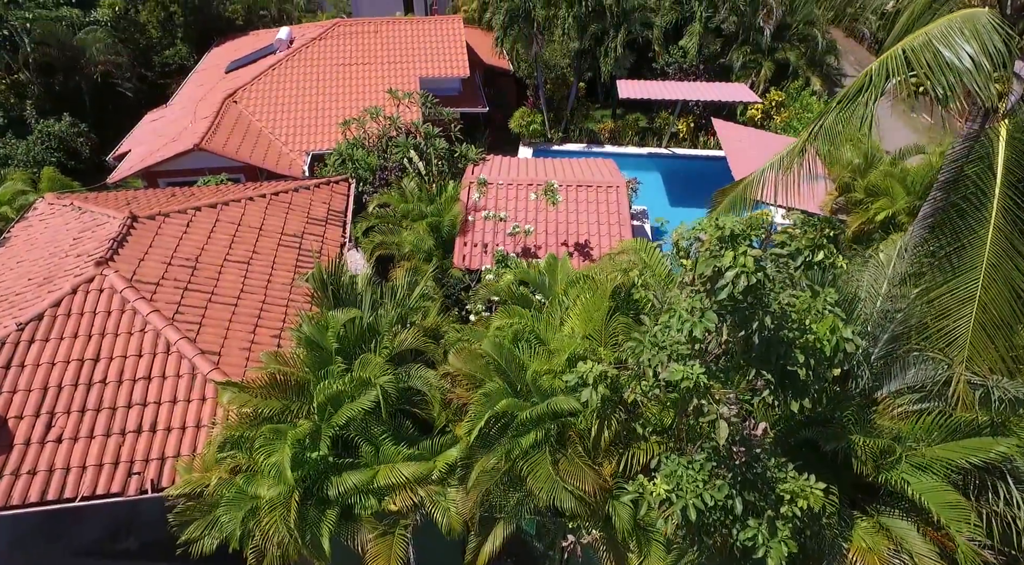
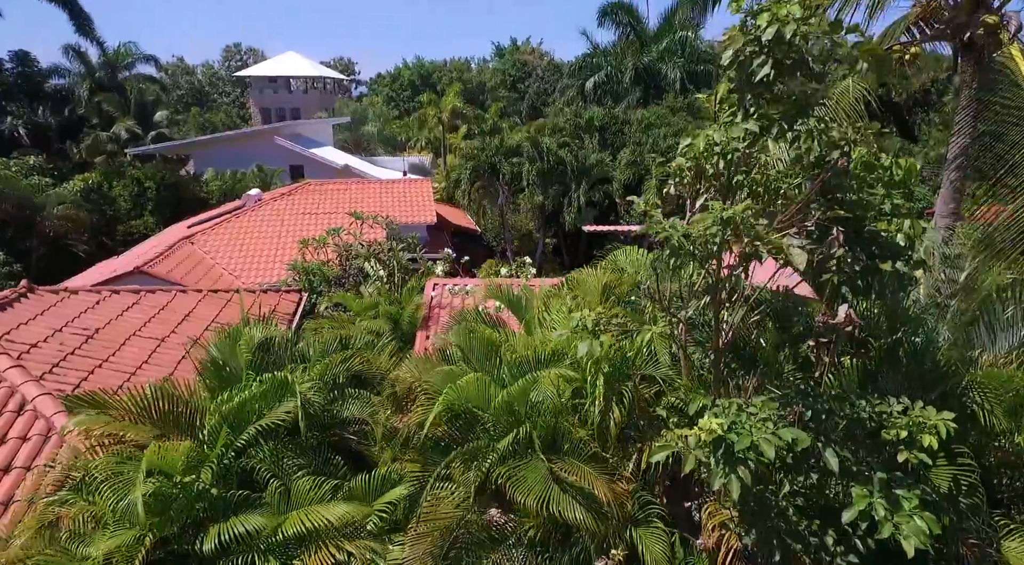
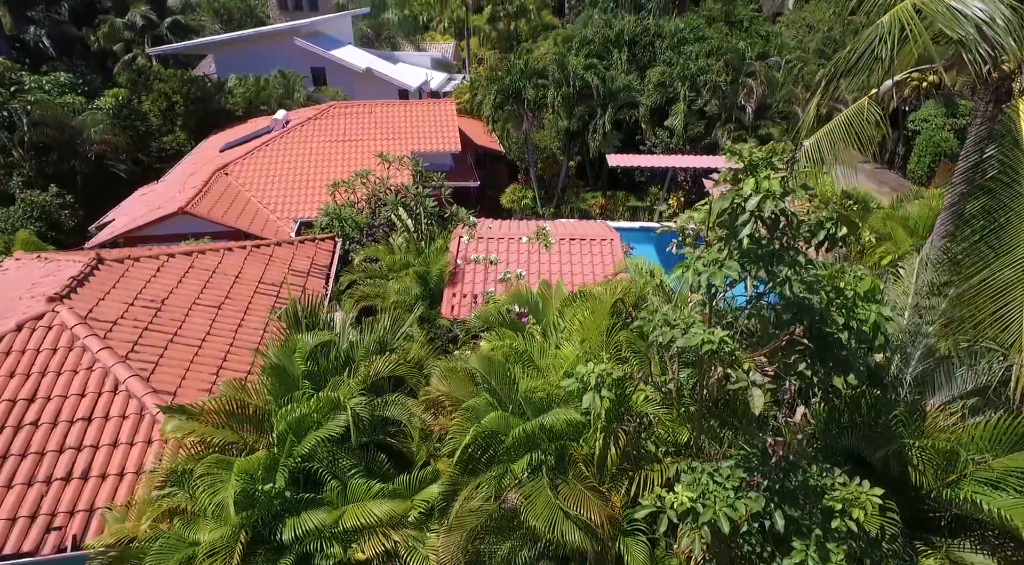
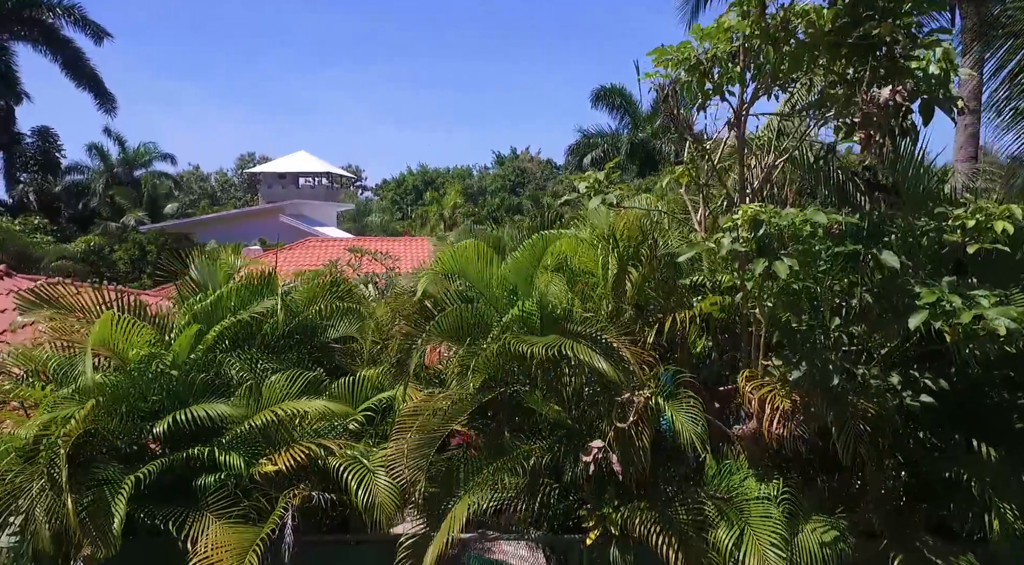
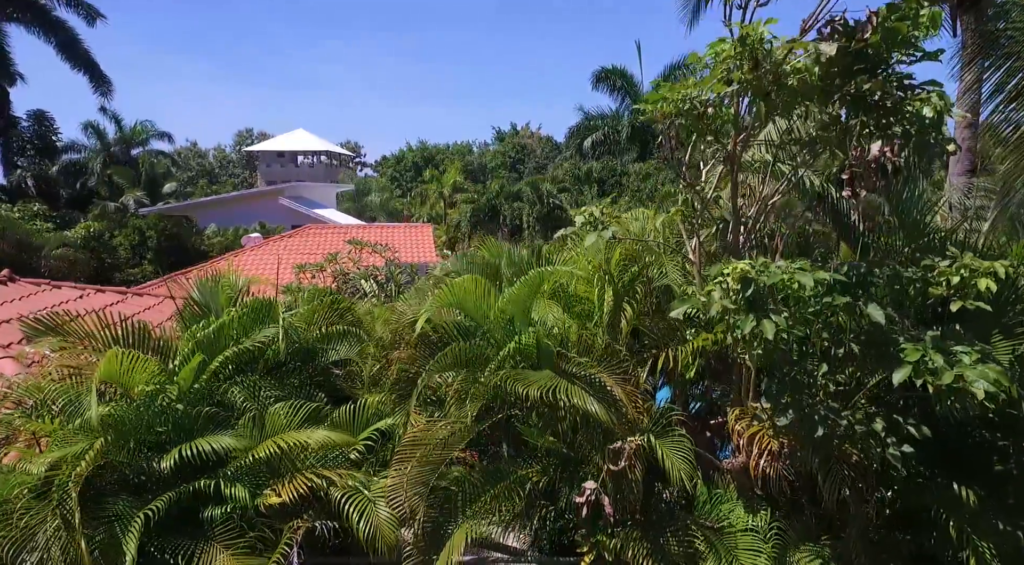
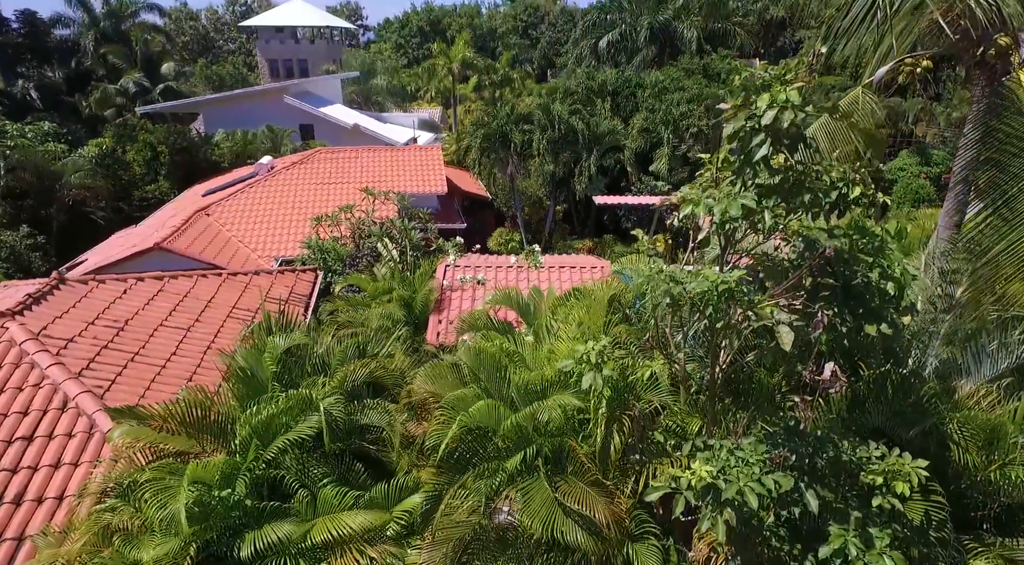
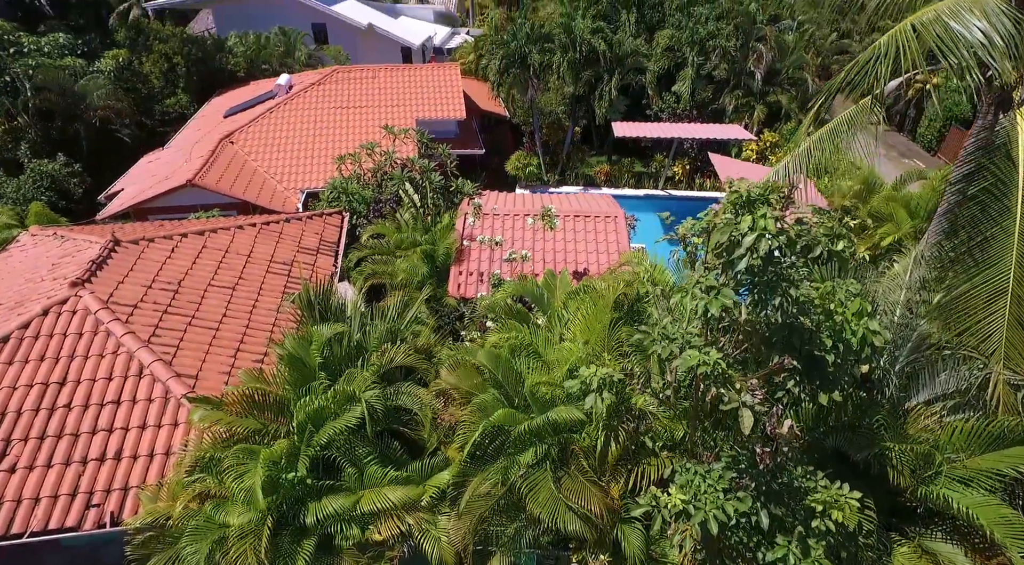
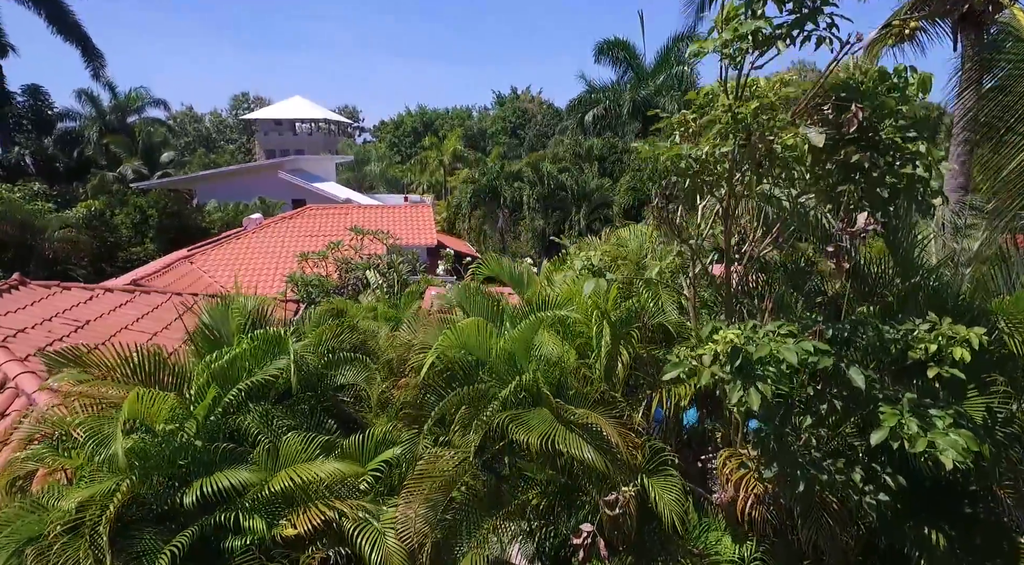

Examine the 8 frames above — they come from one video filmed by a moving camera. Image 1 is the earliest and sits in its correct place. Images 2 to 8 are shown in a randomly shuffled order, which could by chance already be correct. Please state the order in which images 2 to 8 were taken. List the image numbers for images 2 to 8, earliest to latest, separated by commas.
7, 3, 6, 2, 8, 5, 4
